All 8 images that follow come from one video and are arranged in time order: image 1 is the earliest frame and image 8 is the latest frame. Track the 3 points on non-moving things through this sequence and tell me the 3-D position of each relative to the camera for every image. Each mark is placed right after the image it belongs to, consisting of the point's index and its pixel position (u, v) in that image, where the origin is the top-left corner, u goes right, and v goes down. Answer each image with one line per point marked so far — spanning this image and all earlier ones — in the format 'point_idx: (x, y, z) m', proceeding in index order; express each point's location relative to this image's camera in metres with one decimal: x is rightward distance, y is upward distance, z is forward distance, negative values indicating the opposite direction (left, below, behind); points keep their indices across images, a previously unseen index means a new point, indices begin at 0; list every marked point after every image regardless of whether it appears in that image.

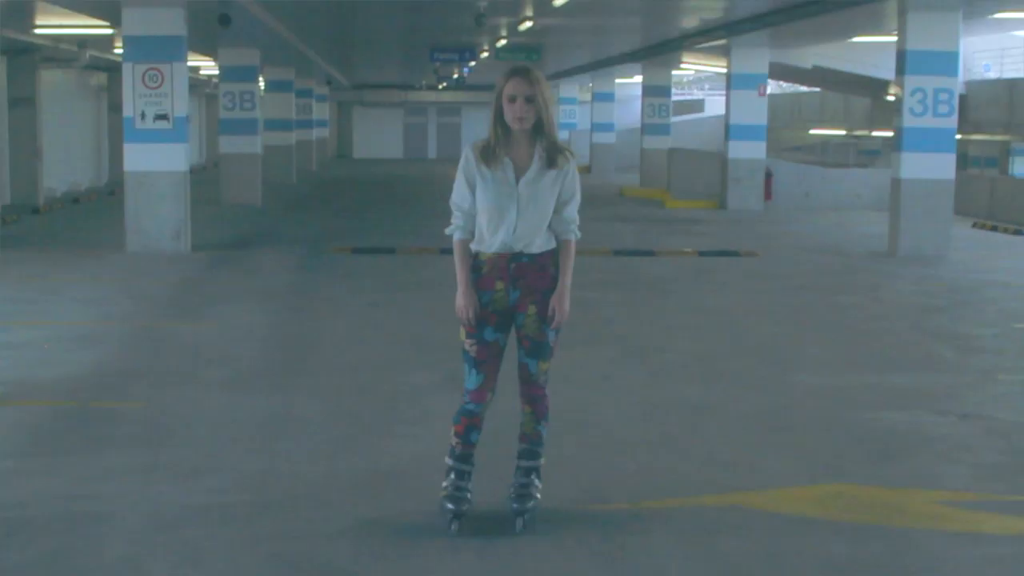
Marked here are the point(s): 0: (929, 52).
0: (+4.5, +2.5, +17.7) m
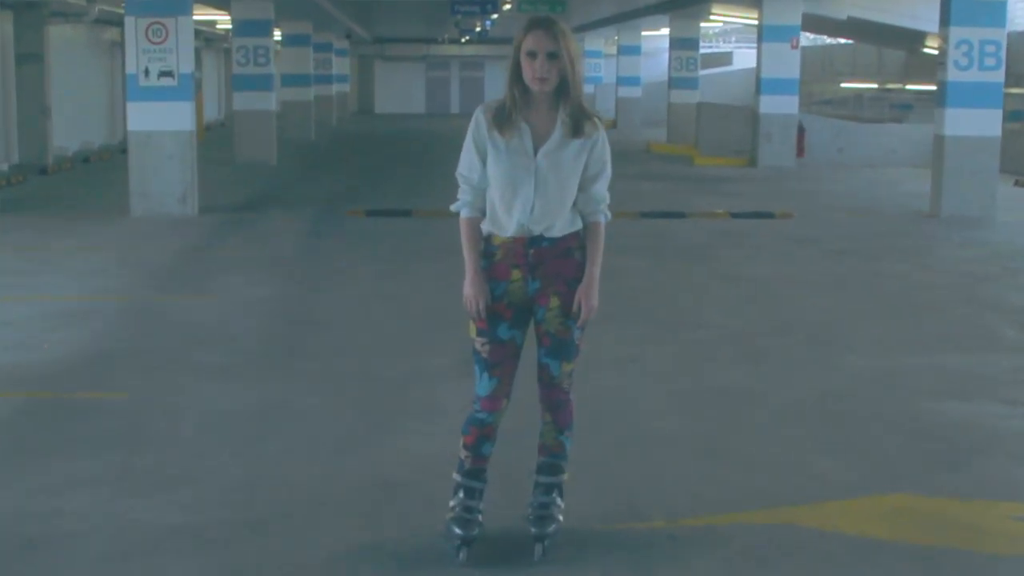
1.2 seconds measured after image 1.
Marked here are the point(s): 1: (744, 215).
0: (+4.7, +2.9, +16.8) m
1: (+2.3, +0.7, +16.1) m
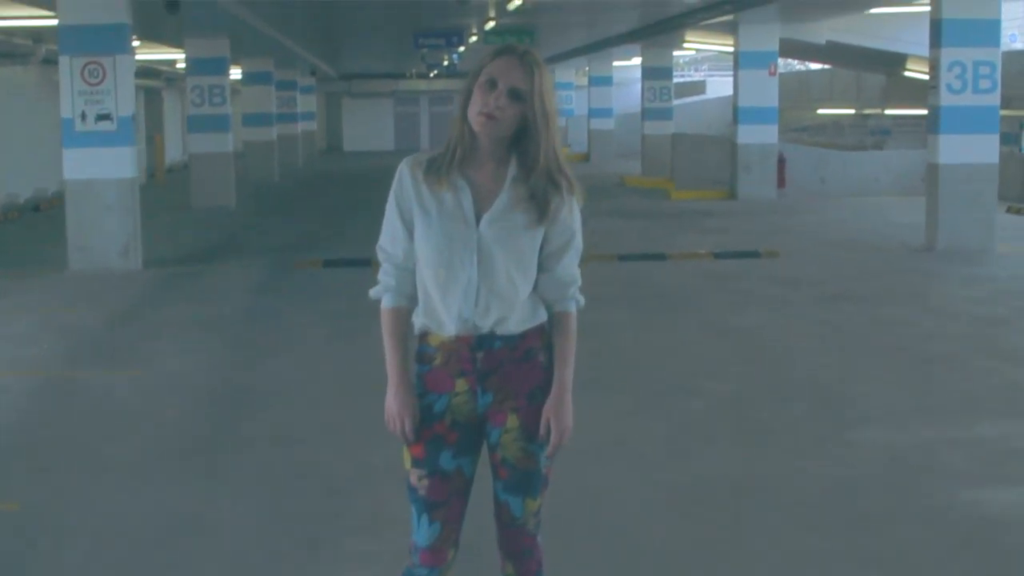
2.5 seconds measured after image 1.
0: (+4.3, +2.5, +15.7) m
1: (+2.0, +0.3, +15.0) m
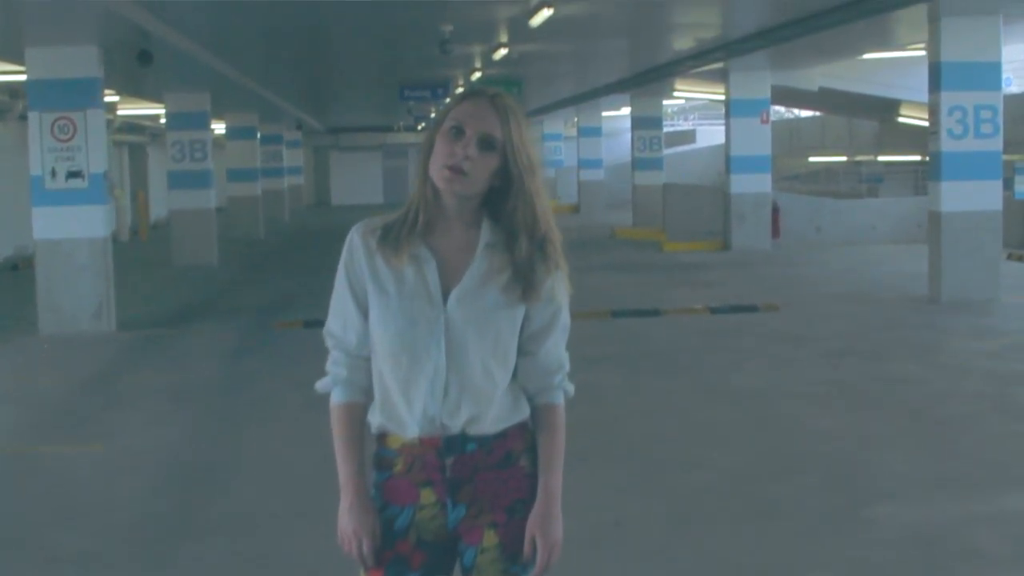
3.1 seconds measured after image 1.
0: (+4.2, +2.1, +15.3) m
1: (+1.9, -0.2, +14.5) m
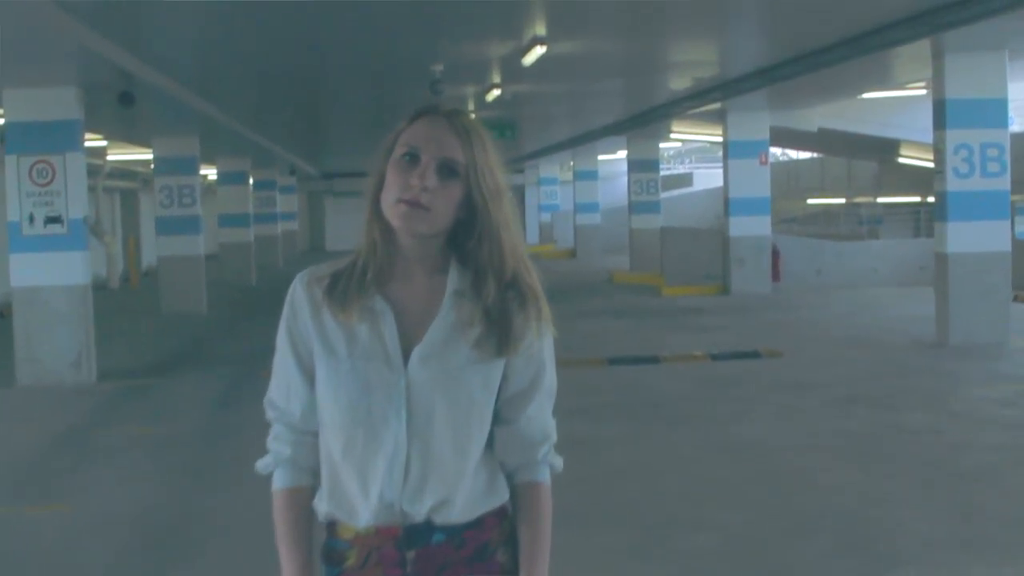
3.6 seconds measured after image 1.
0: (+4.1, +1.7, +14.8) m
1: (+1.8, -0.6, +14.0) m
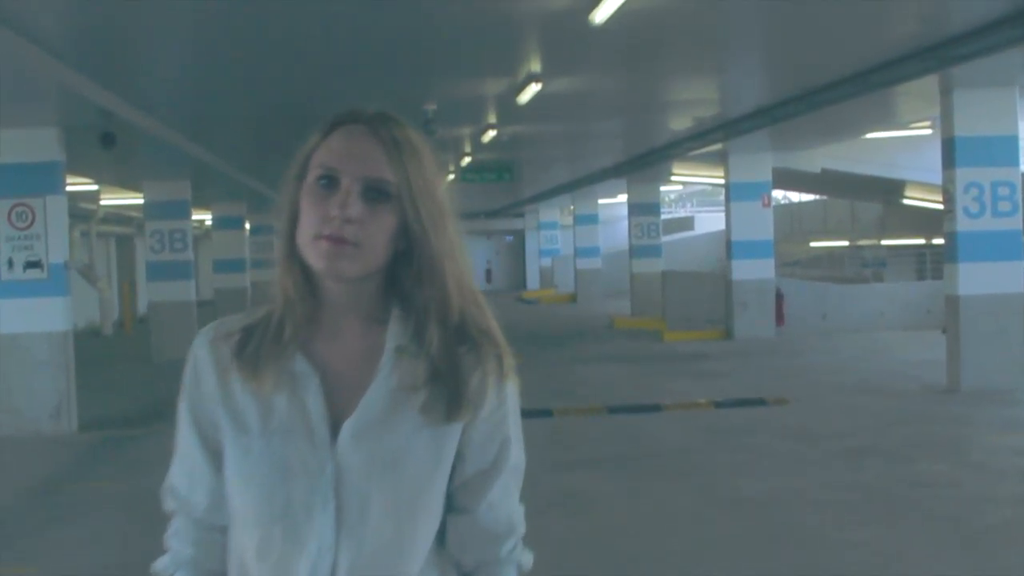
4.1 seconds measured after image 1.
0: (+4.1, +1.3, +14.4) m
1: (+1.8, -0.9, +13.5) m
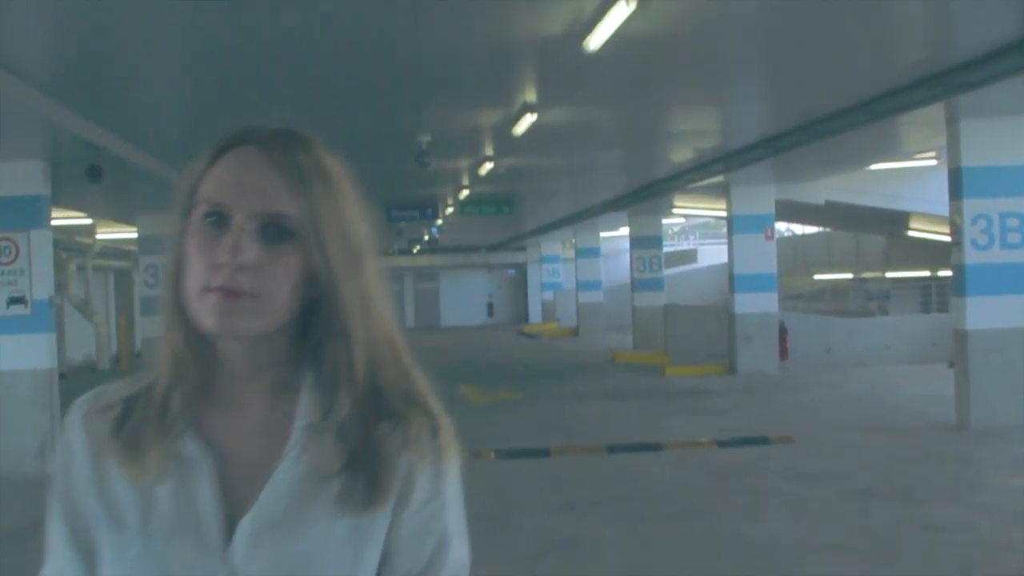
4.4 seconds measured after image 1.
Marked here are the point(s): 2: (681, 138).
0: (+4.1, +1.0, +14.0) m
1: (+1.7, -1.2, +13.1) m
2: (+1.7, +1.5, +16.9) m
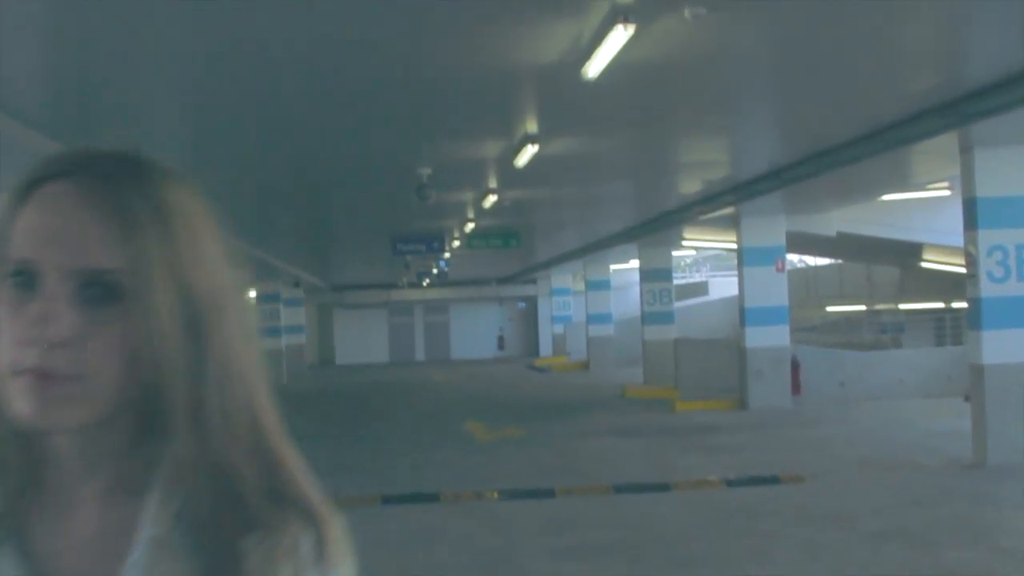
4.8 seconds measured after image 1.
0: (+4.1, +0.7, +13.7) m
1: (+1.8, -1.5, +12.7) m
2: (+1.8, +1.2, +16.5) m
